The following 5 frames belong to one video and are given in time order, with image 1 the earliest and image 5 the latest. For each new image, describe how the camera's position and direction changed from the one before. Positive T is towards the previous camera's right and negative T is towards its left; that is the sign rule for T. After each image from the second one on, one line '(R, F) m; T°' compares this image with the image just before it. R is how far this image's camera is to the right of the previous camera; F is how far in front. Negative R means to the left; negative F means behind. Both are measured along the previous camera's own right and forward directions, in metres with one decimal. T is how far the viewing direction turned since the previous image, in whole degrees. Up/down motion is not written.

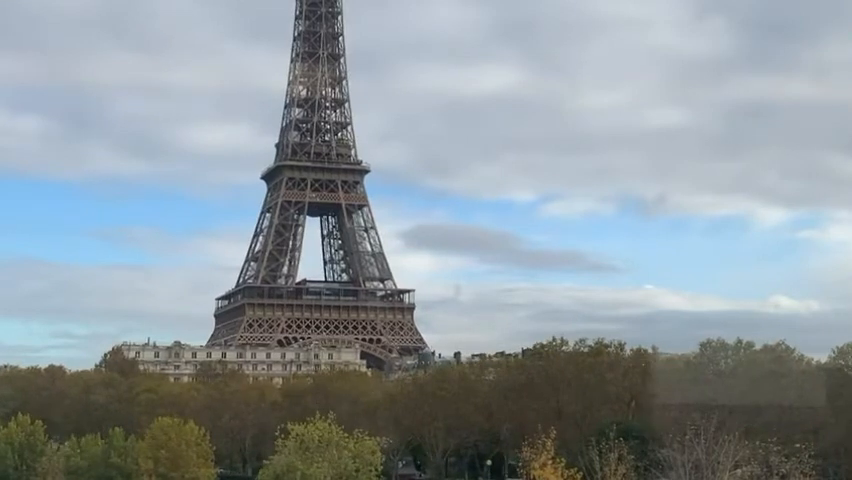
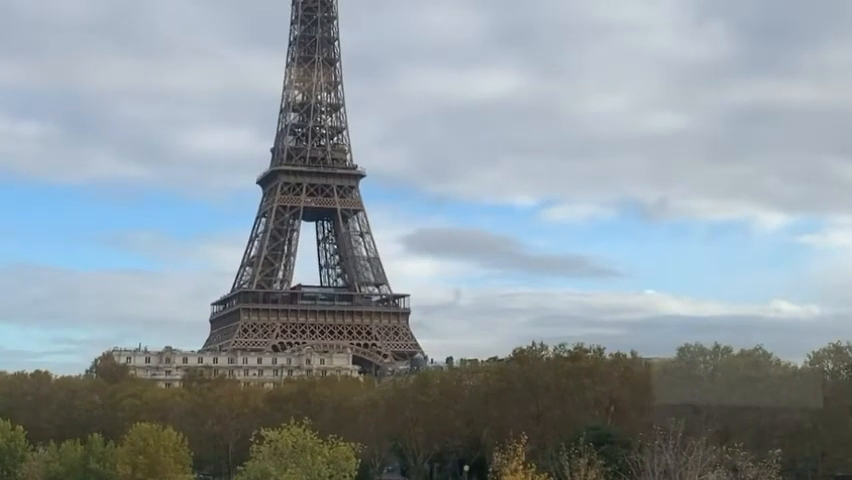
(+1.4, +0.3) m; 0°
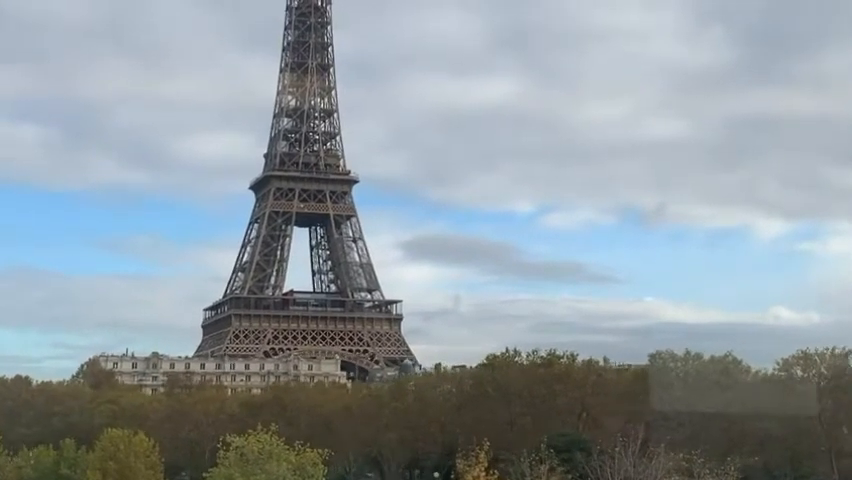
(+1.6, +0.4) m; 0°
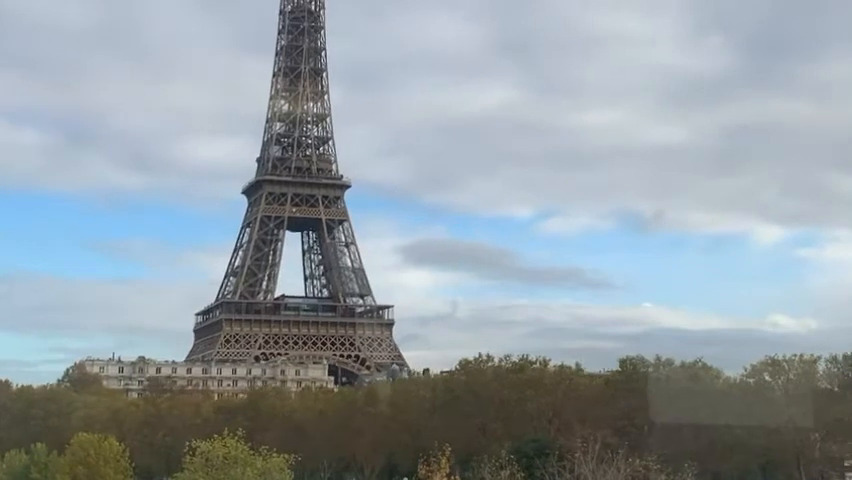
(+1.6, +0.4) m; 0°
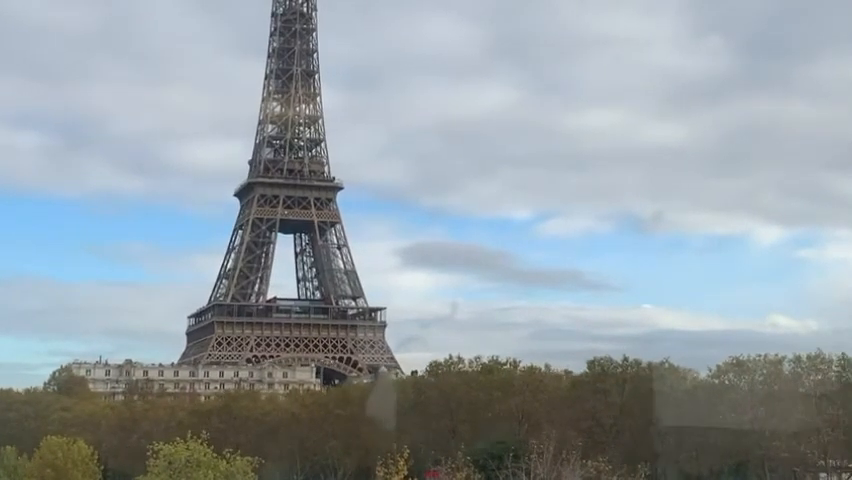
(+1.8, +0.4) m; 0°
